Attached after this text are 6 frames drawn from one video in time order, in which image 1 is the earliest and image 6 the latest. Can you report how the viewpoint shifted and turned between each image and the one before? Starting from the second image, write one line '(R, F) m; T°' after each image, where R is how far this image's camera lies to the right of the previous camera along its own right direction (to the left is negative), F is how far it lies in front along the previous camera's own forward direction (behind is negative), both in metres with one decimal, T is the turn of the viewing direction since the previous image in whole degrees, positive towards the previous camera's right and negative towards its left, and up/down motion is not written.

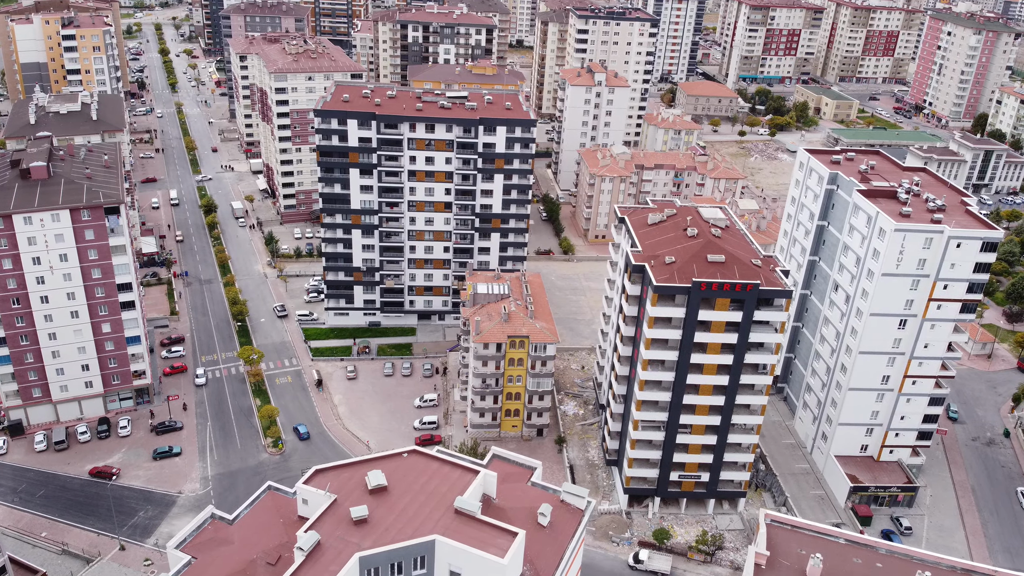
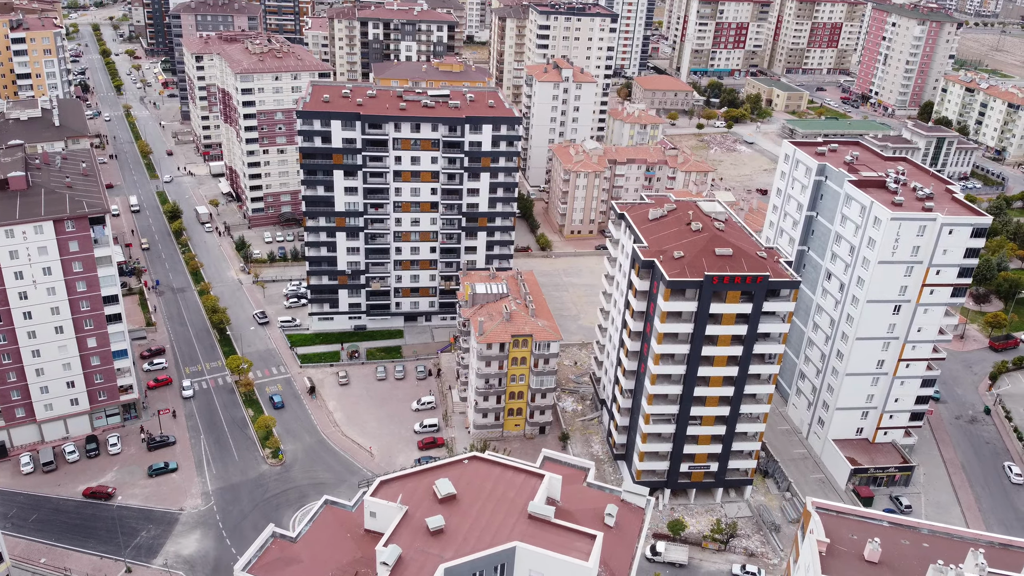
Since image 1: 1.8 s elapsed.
(-5.5, +0.4) m; +4°
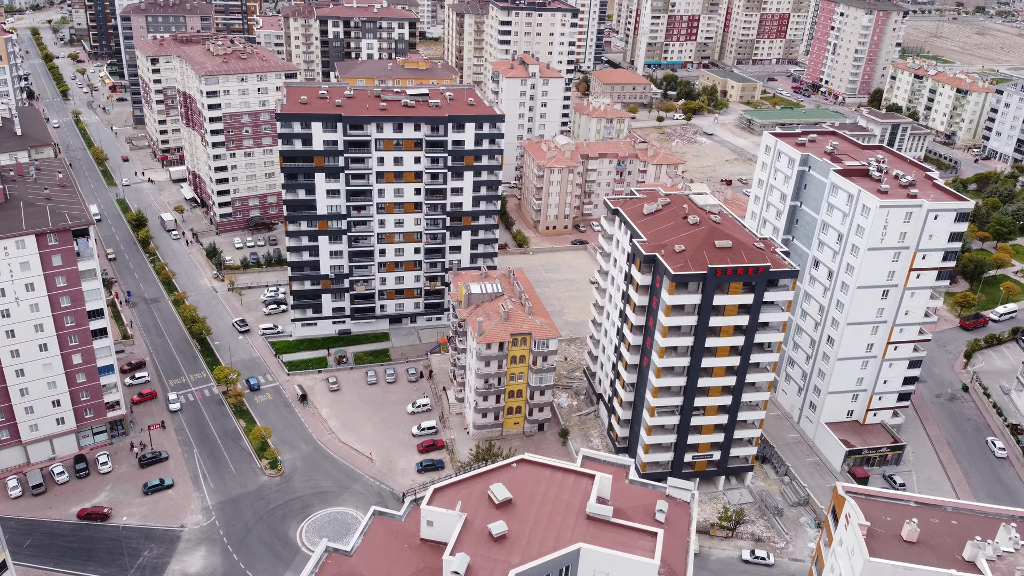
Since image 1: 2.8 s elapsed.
(-4.5, +0.2) m; +4°
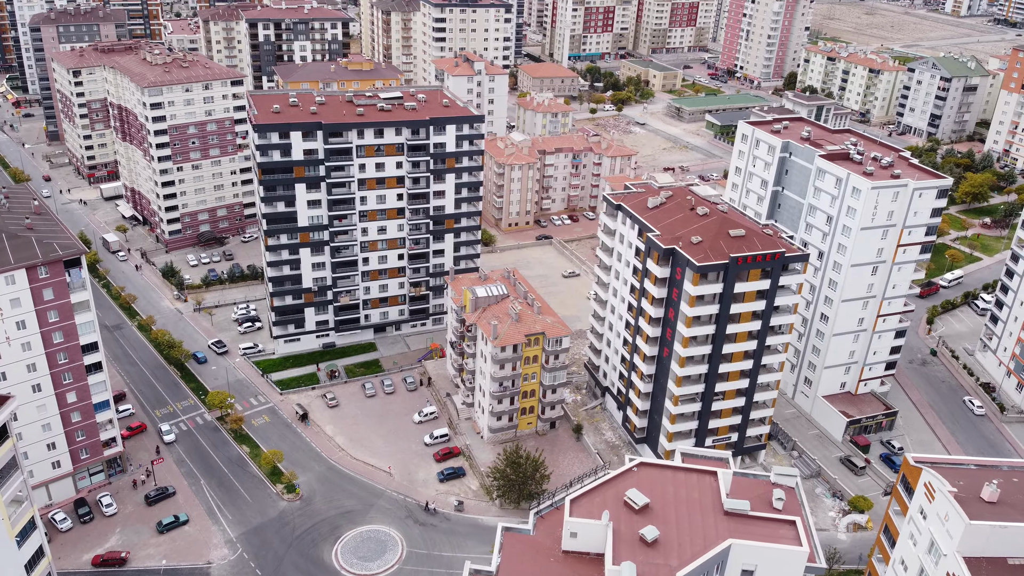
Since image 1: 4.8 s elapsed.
(-9.9, +0.7) m; +7°
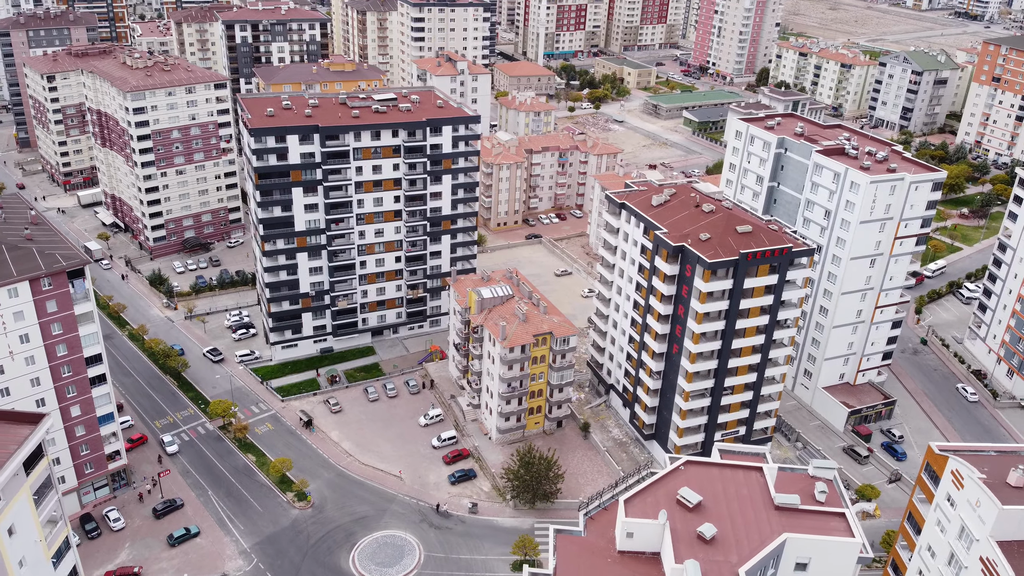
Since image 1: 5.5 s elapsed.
(-3.8, +0.1) m; +2°
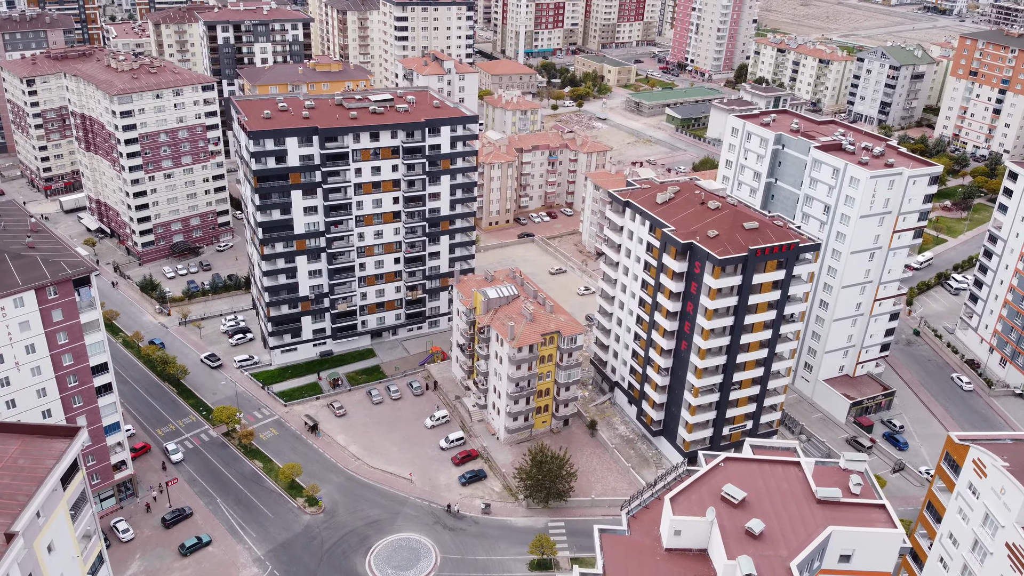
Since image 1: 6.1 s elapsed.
(-3.2, 0.0) m; +2°
